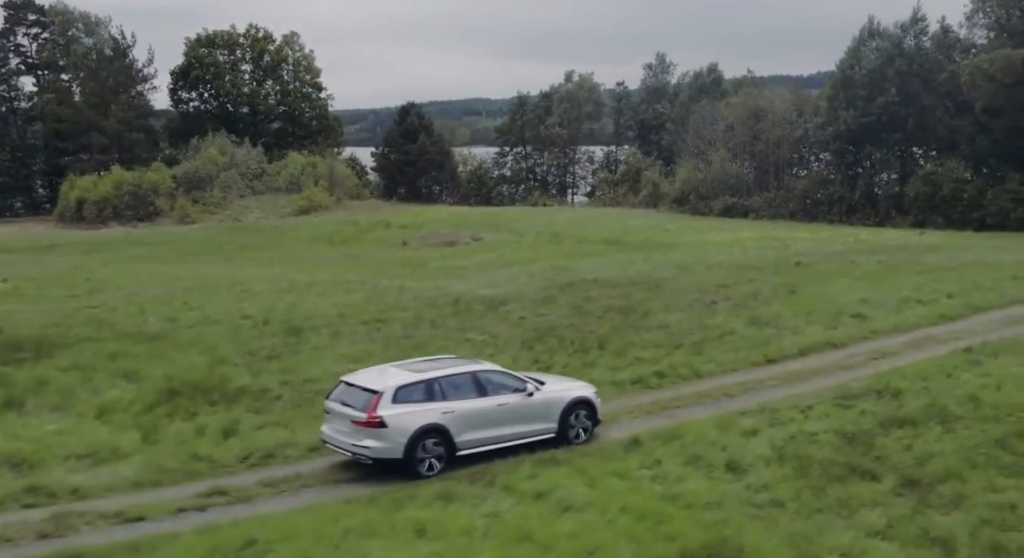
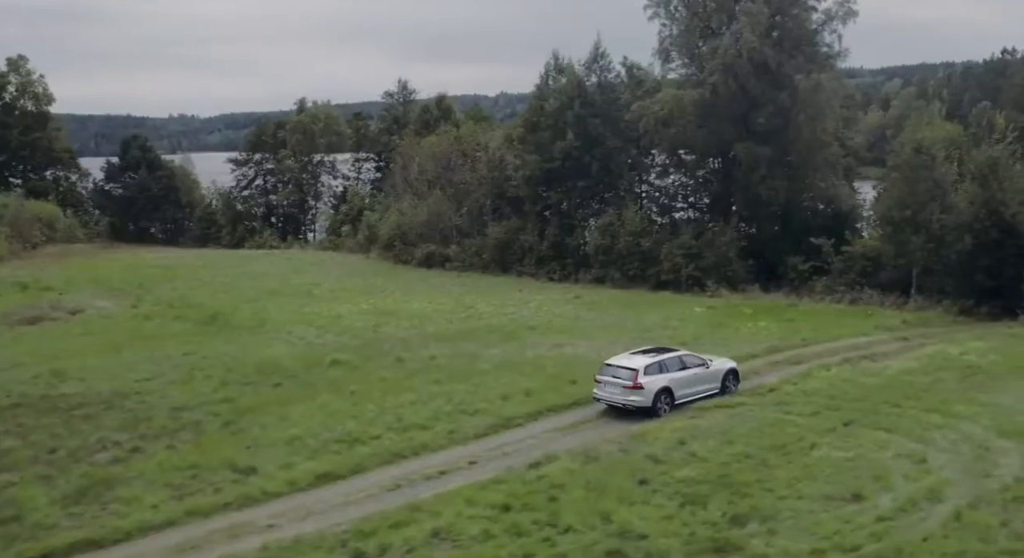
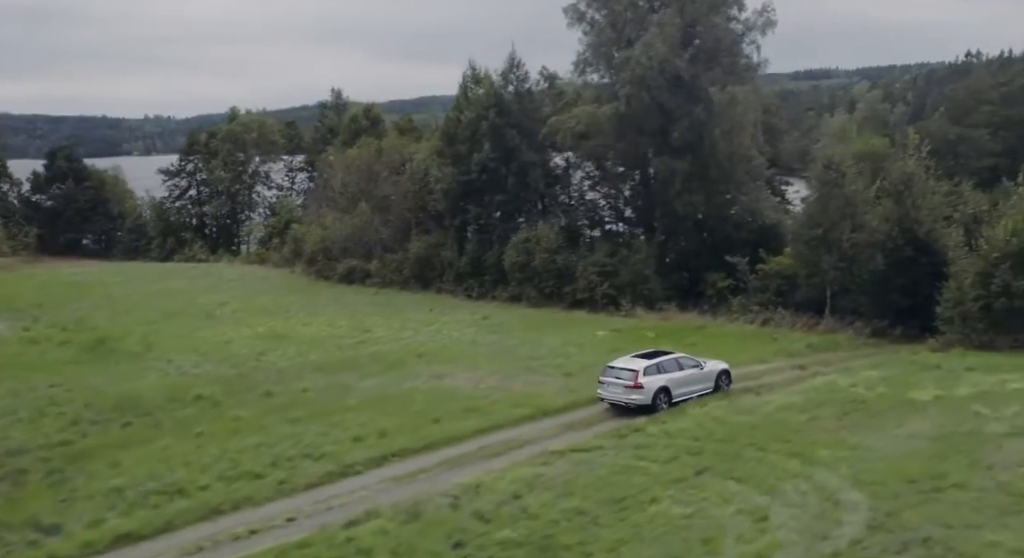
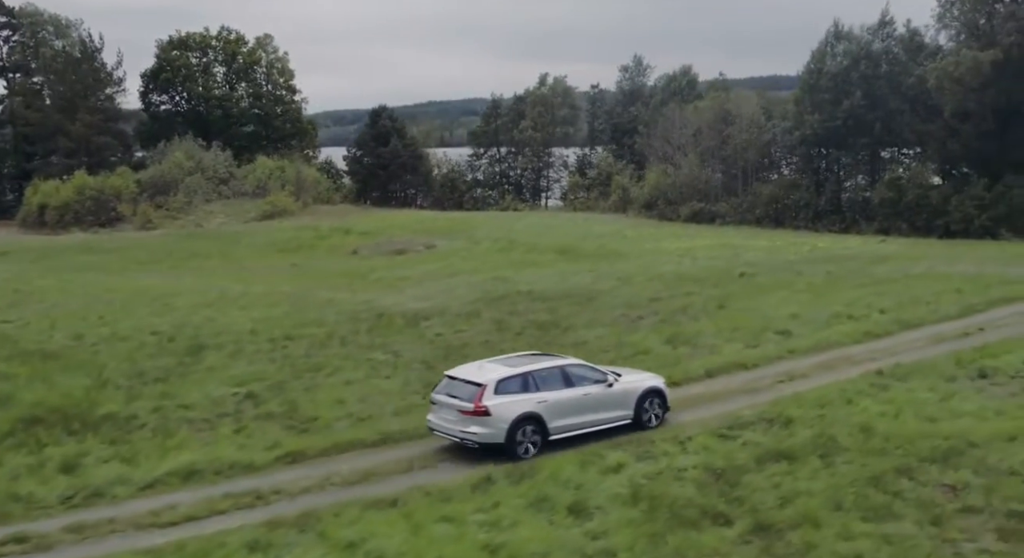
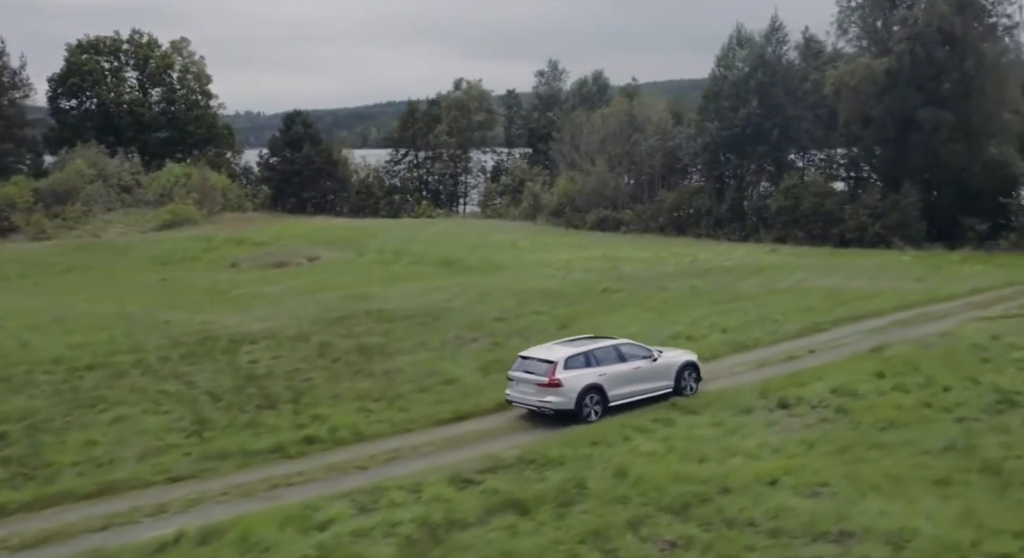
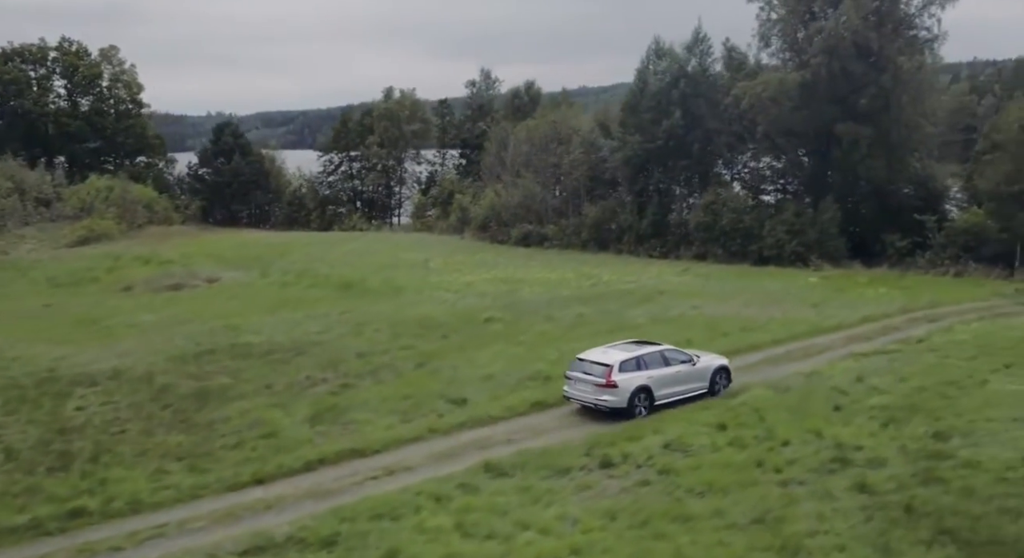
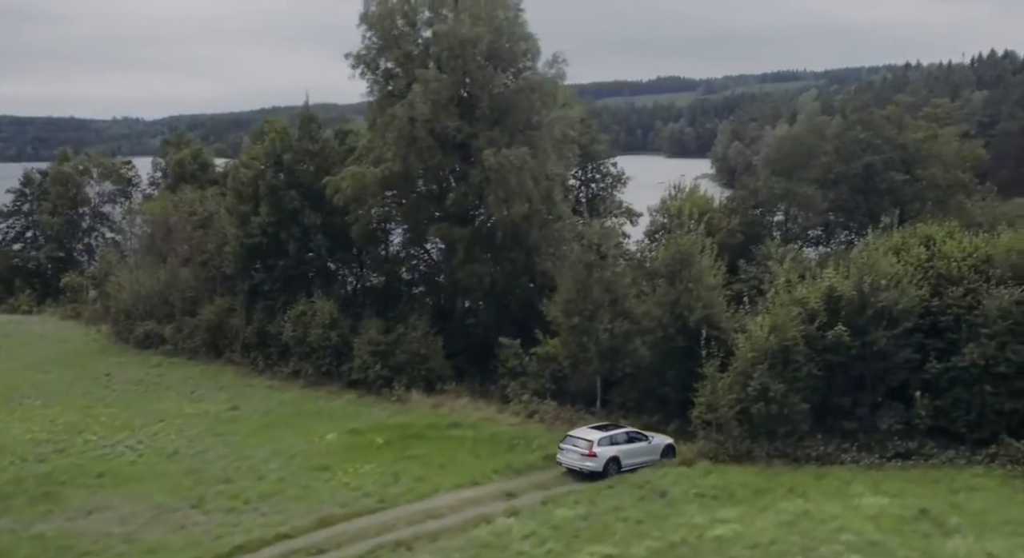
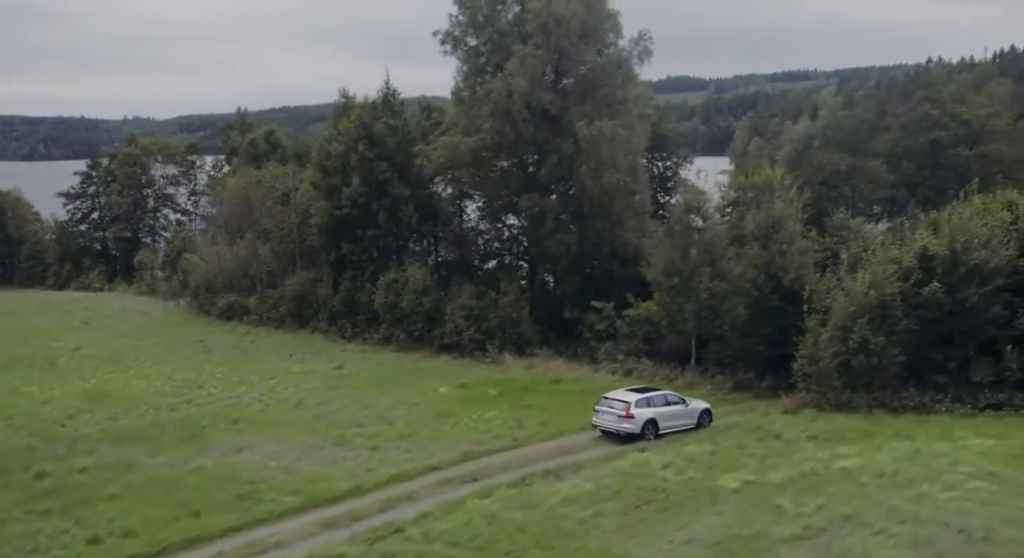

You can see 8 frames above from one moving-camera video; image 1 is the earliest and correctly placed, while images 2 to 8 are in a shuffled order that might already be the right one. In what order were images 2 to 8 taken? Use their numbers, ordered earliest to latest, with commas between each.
4, 5, 6, 2, 3, 8, 7
